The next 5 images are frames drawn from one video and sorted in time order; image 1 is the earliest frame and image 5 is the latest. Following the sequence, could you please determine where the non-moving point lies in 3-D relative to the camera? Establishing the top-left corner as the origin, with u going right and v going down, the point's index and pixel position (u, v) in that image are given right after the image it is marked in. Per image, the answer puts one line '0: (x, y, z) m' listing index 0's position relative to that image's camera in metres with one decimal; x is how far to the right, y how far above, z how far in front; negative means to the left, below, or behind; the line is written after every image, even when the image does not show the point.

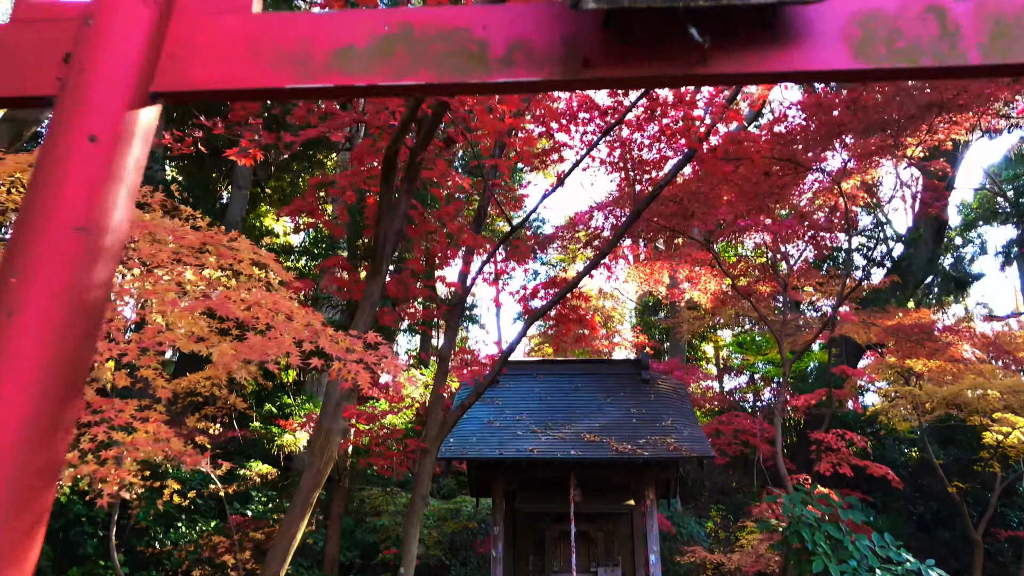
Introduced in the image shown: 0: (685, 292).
0: (+2.5, -0.1, +10.3) m
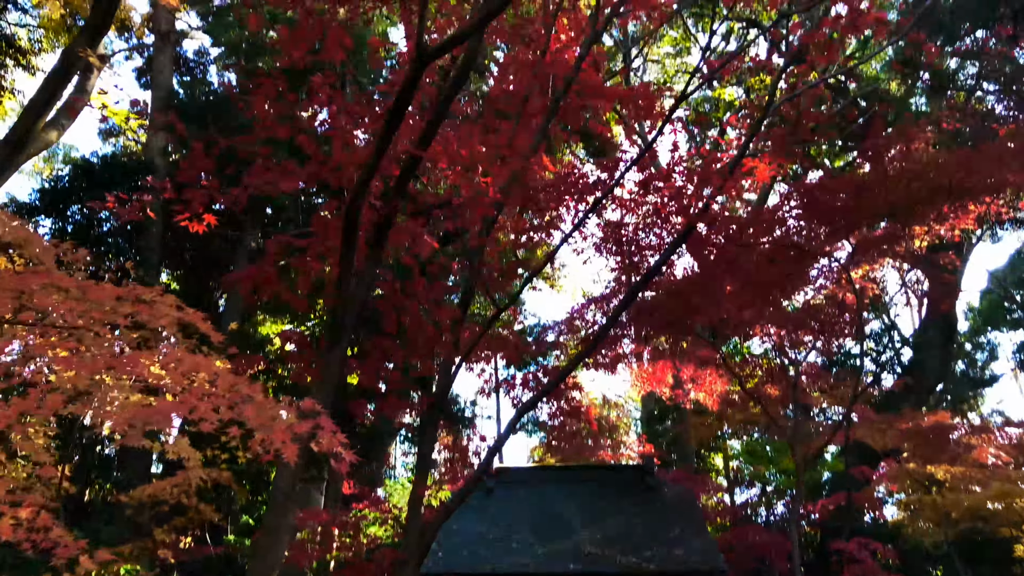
0: (+2.4, -1.4, +9.8) m
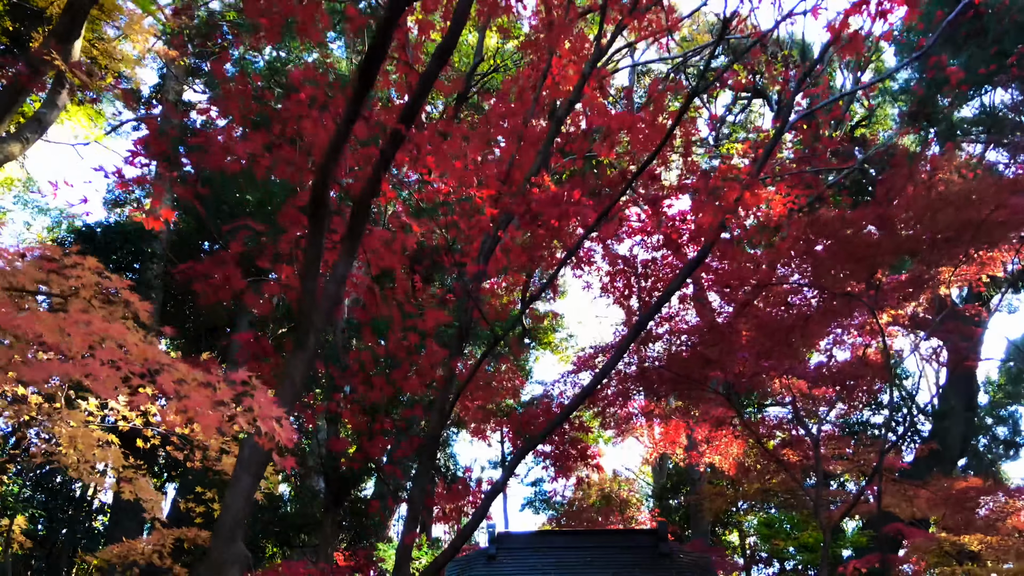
0: (+2.5, -2.2, +9.3) m
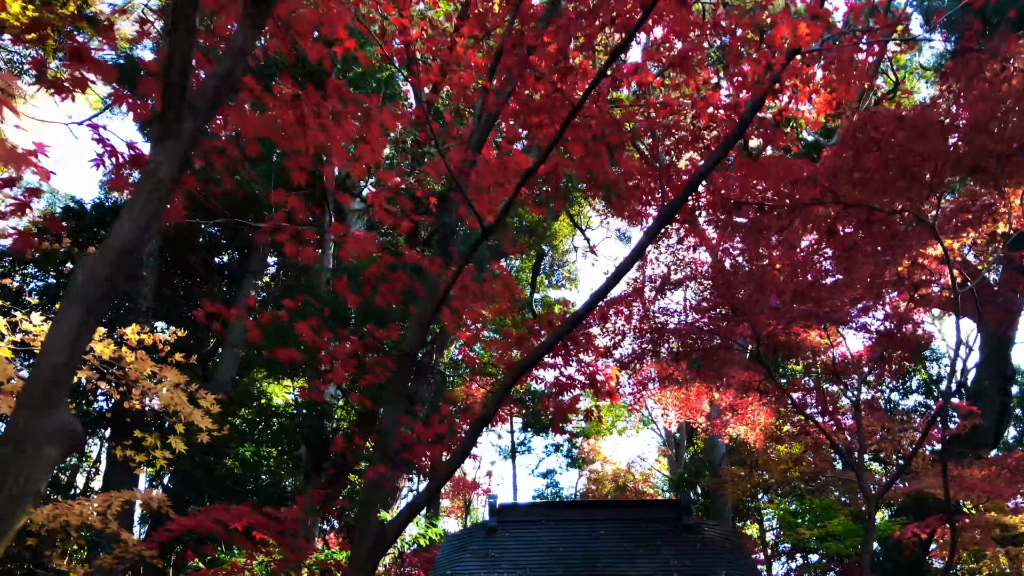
0: (+2.5, -1.7, +8.5) m
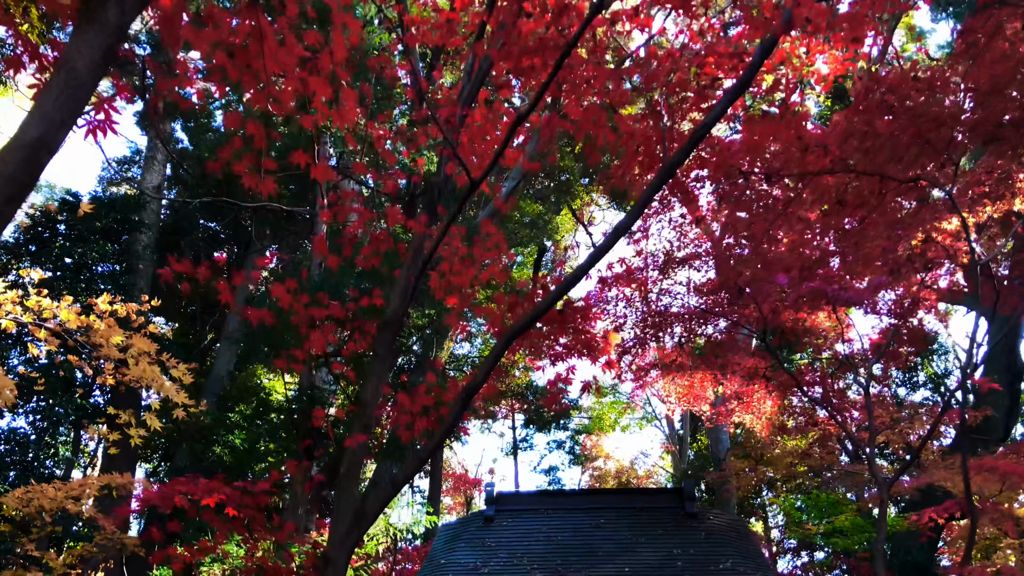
0: (+2.5, -1.5, +8.3) m
